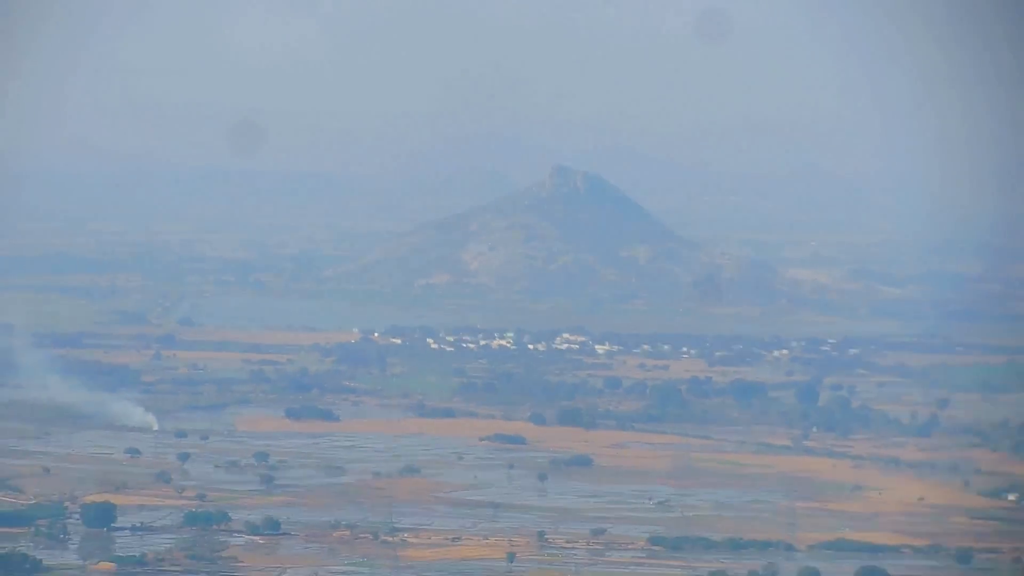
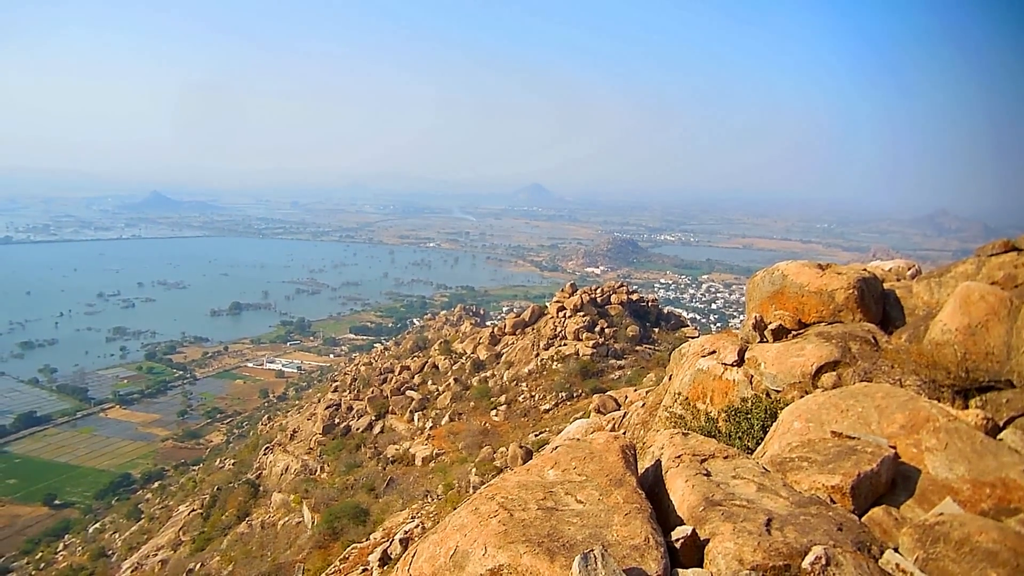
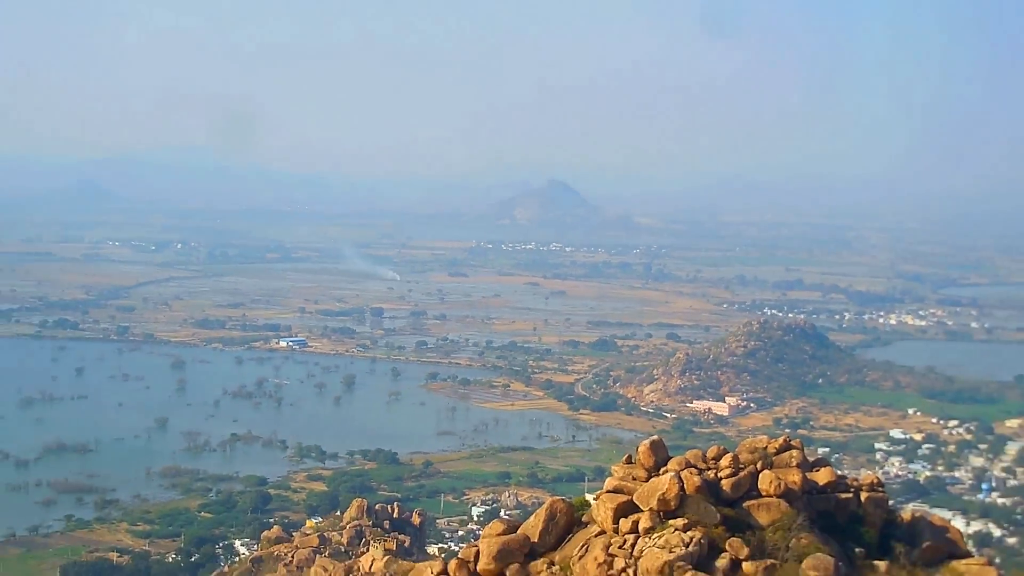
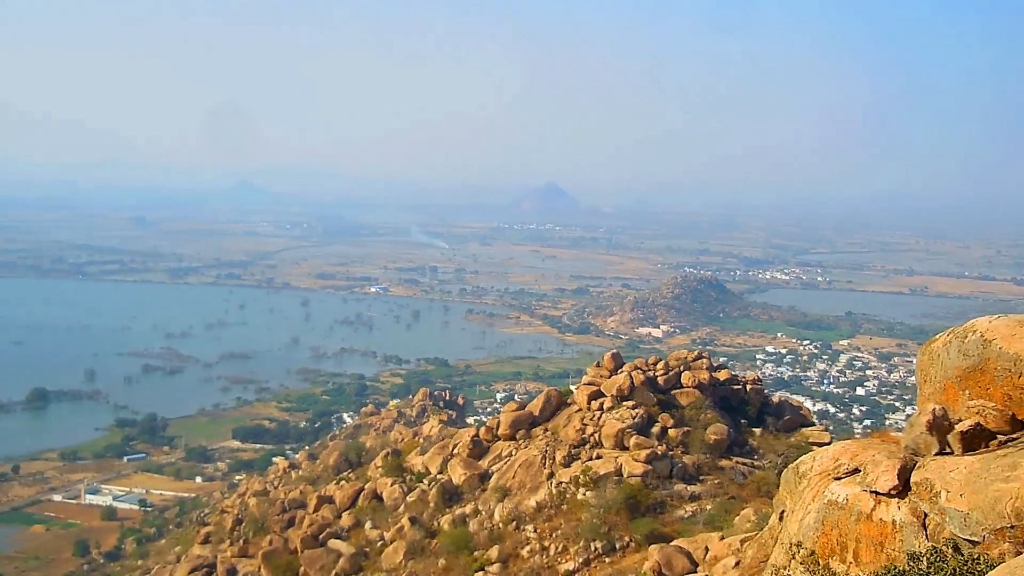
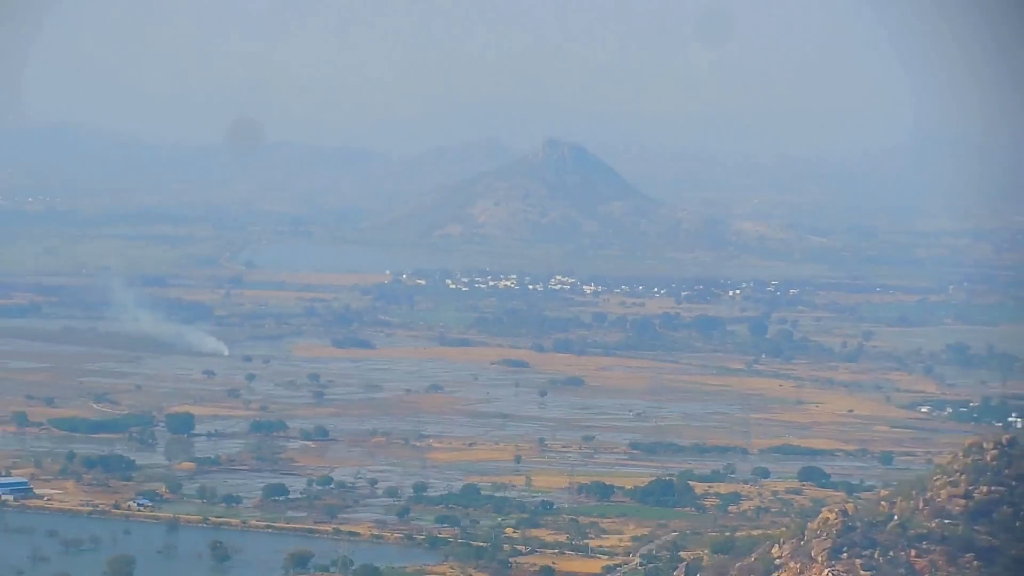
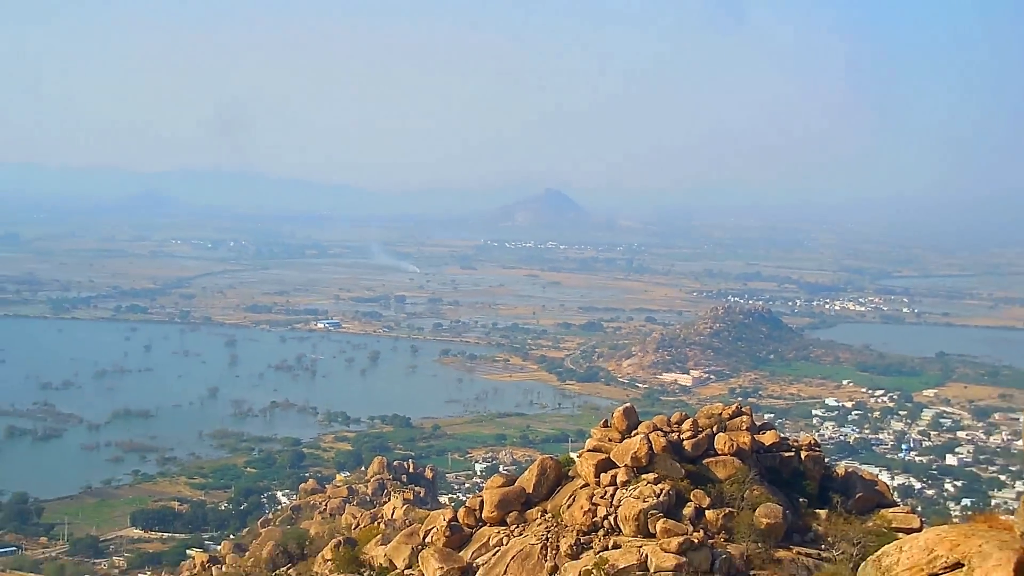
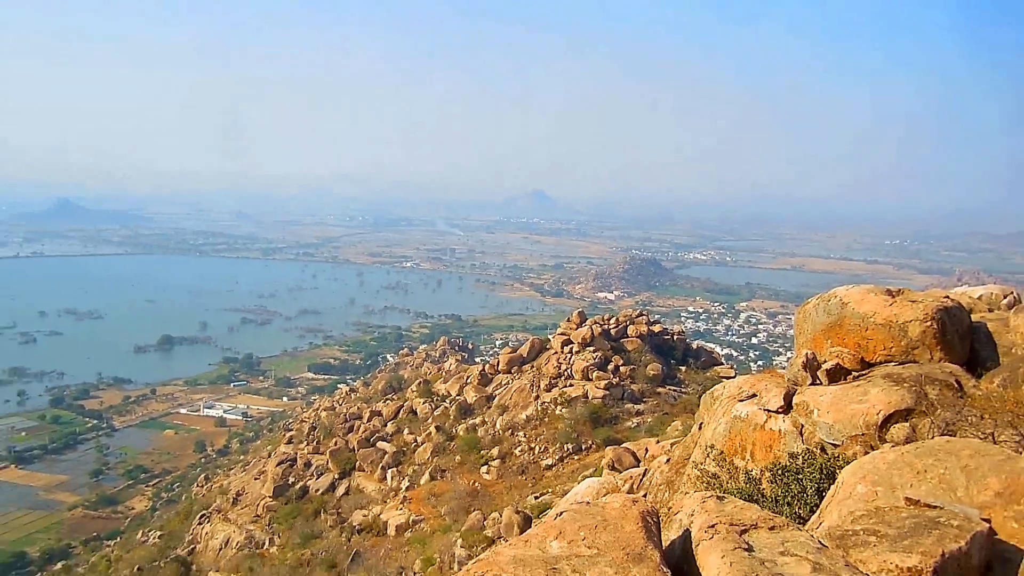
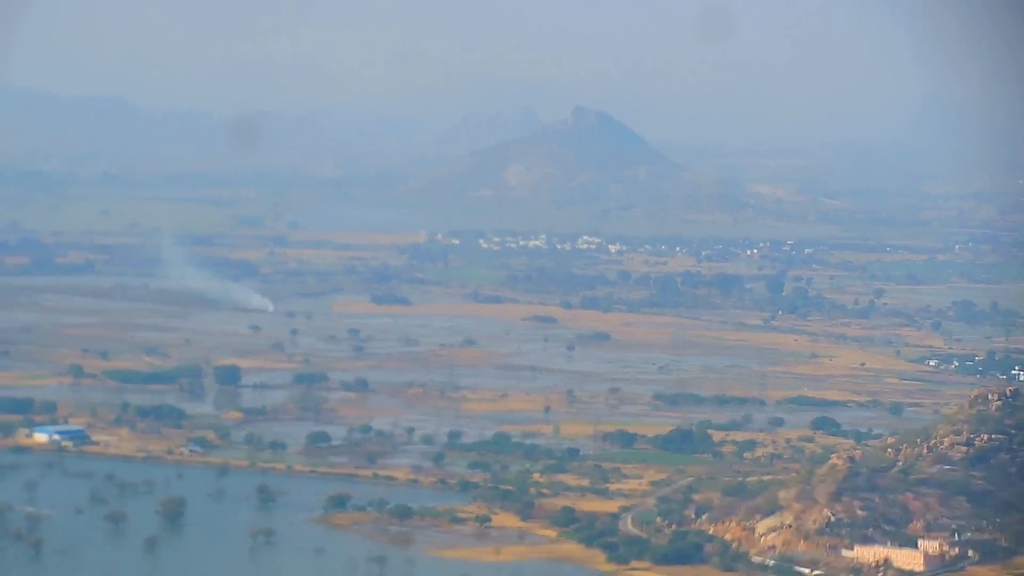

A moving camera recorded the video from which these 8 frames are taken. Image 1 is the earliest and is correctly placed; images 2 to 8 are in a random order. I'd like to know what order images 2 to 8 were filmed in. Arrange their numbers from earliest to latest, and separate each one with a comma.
5, 8, 3, 6, 4, 7, 2
